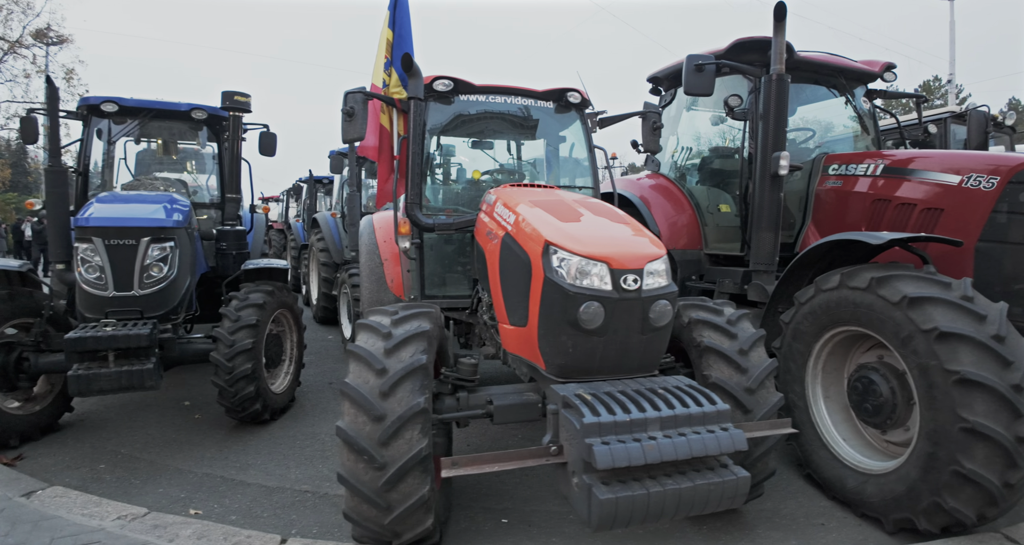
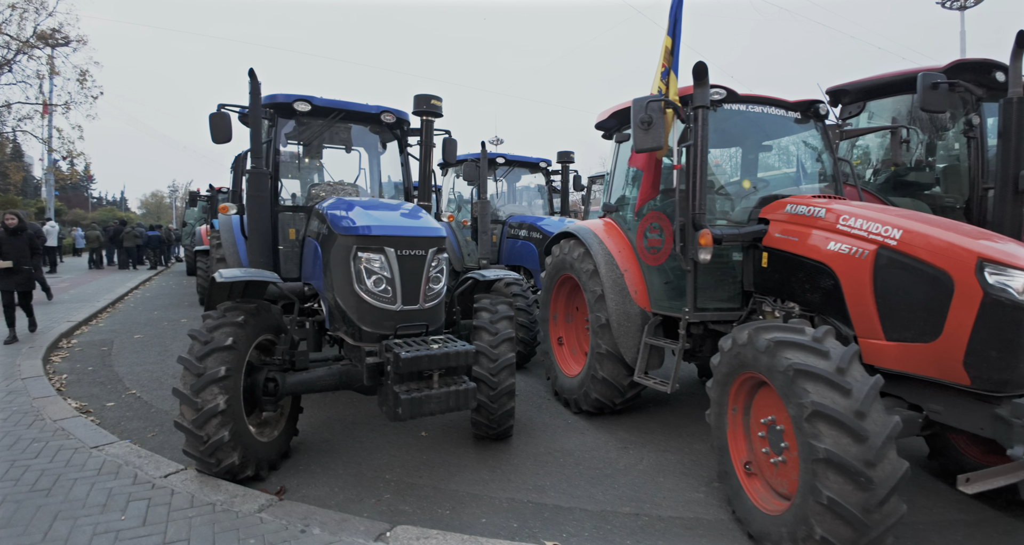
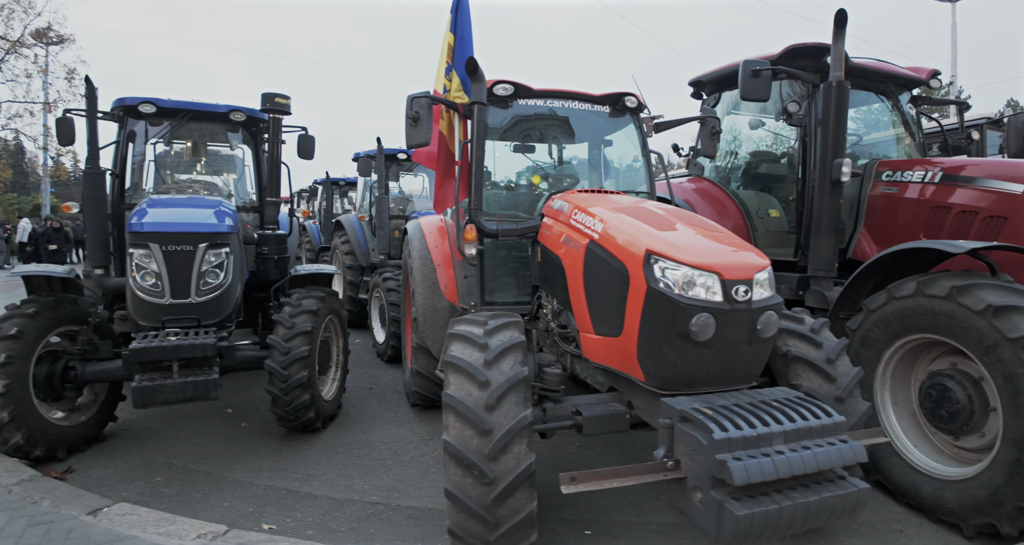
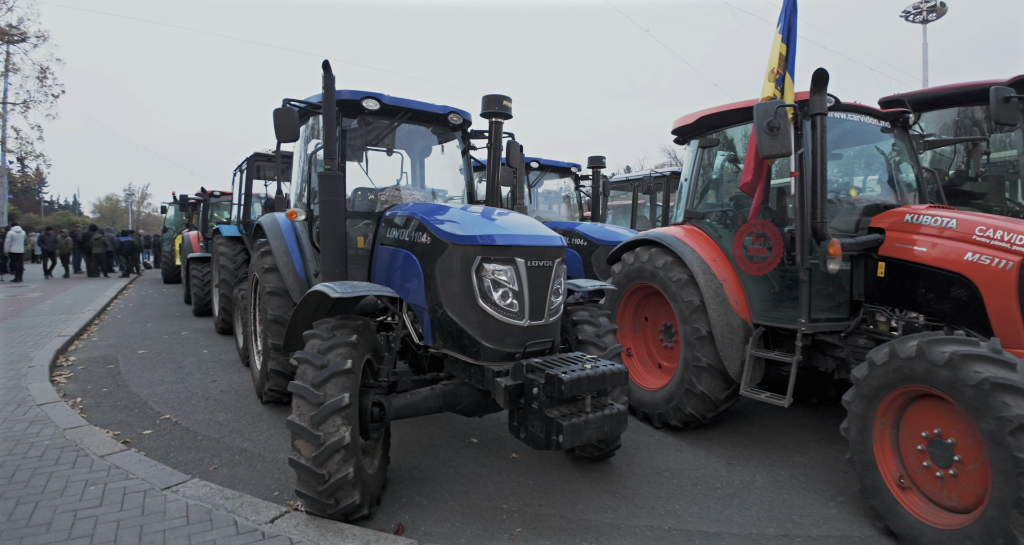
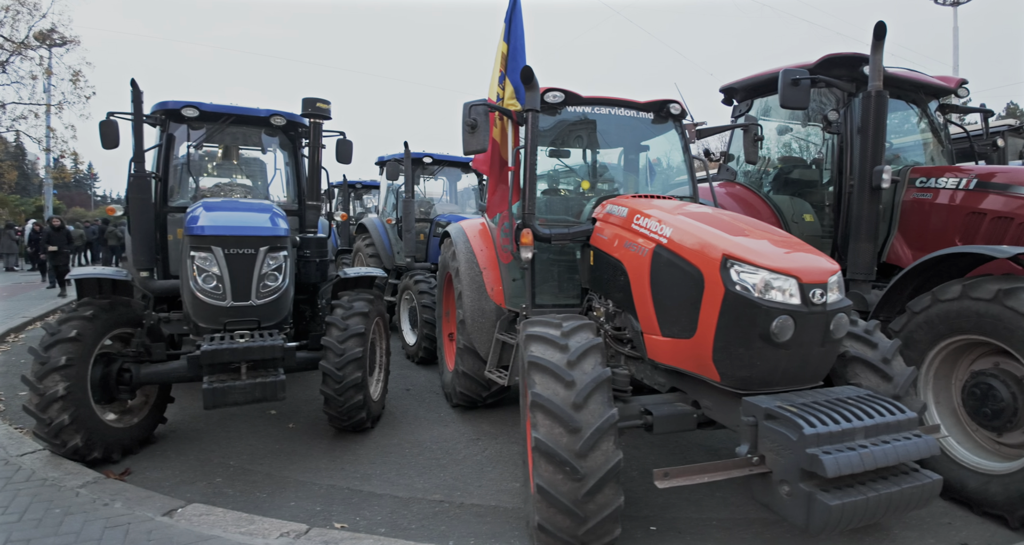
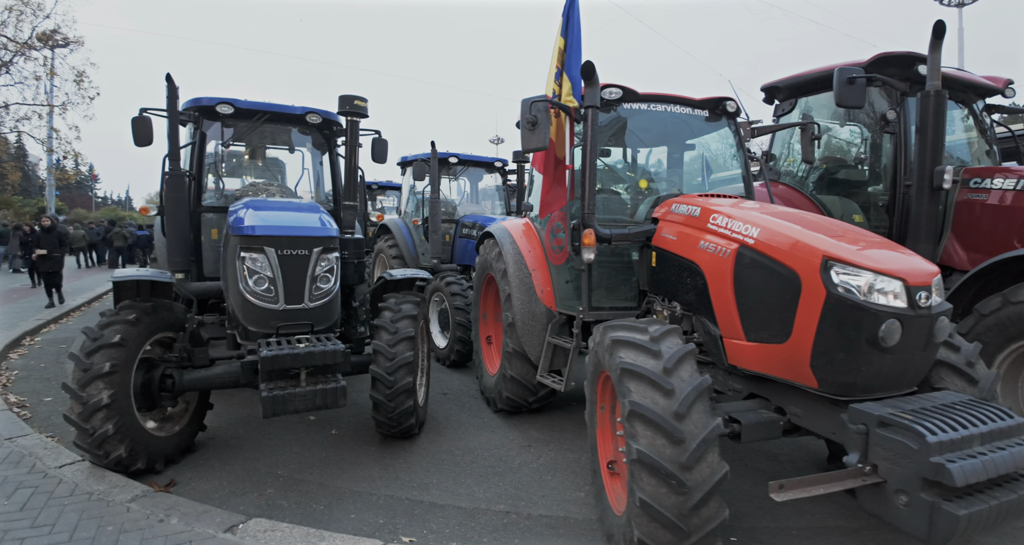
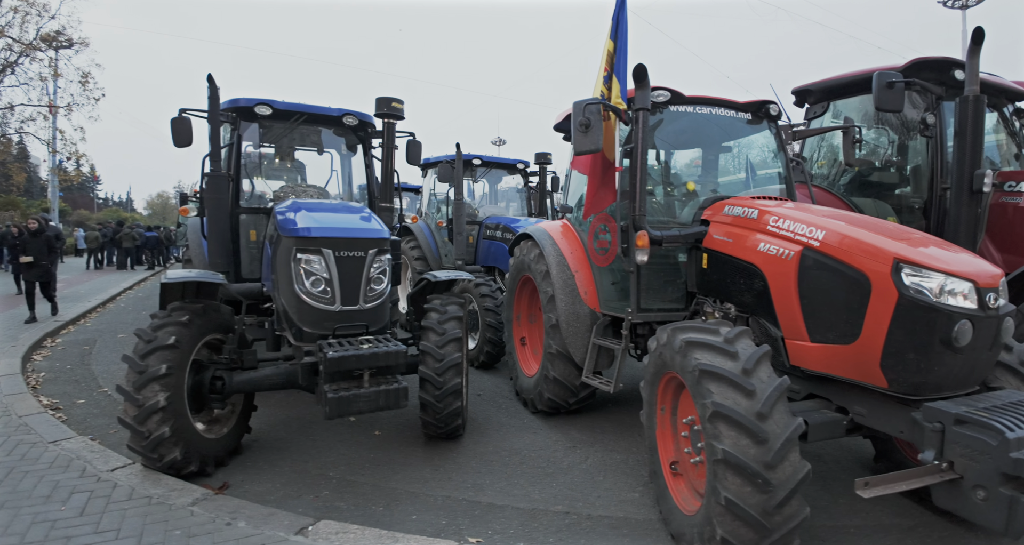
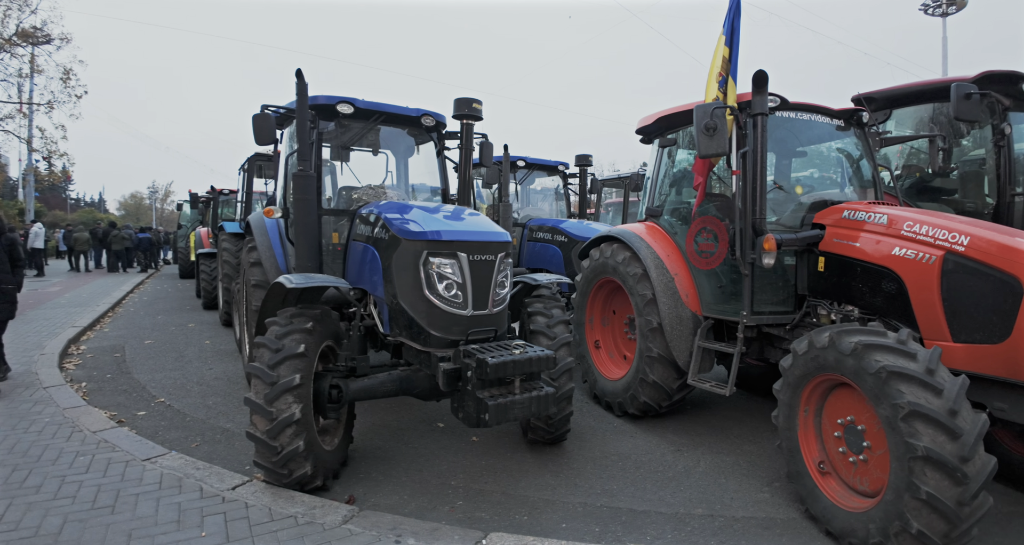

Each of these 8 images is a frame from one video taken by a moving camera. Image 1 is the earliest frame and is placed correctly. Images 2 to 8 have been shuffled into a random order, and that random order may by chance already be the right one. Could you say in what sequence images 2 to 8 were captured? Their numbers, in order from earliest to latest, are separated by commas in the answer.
3, 5, 6, 7, 2, 8, 4
